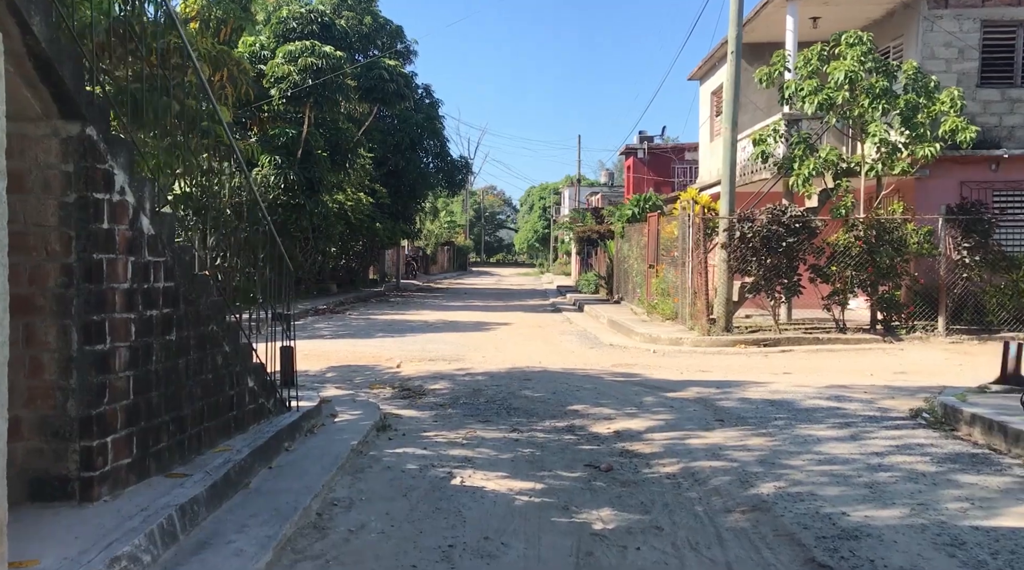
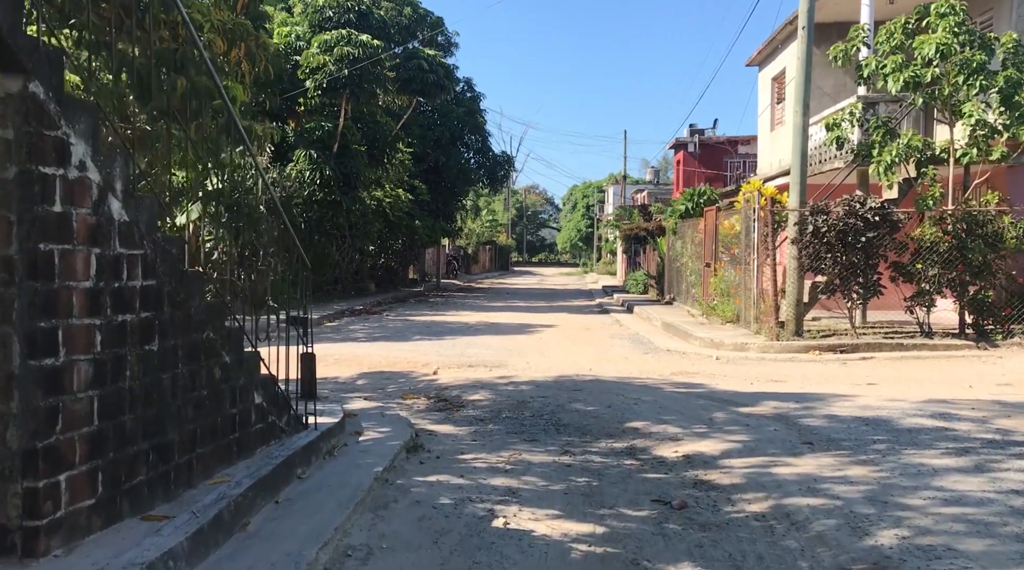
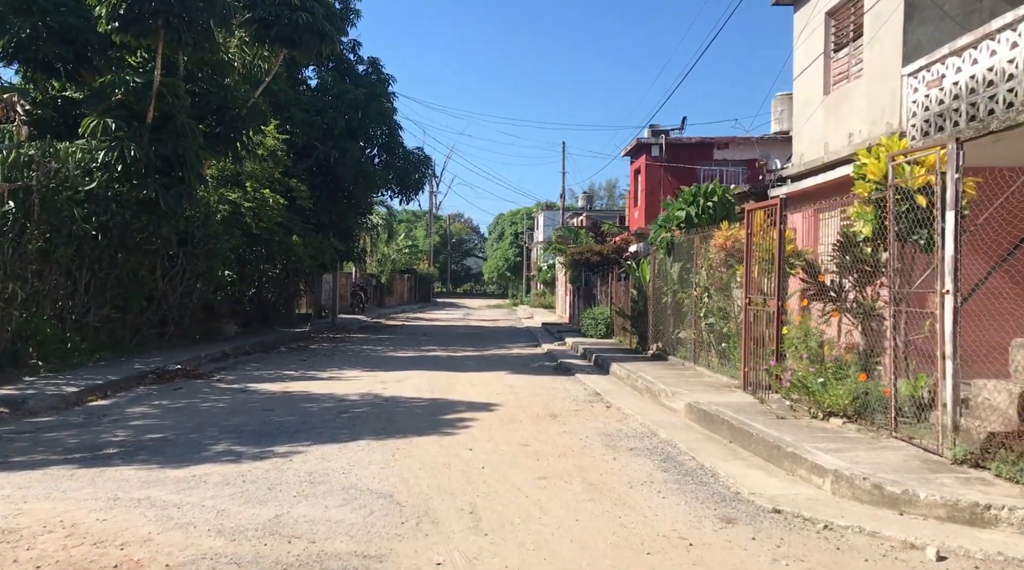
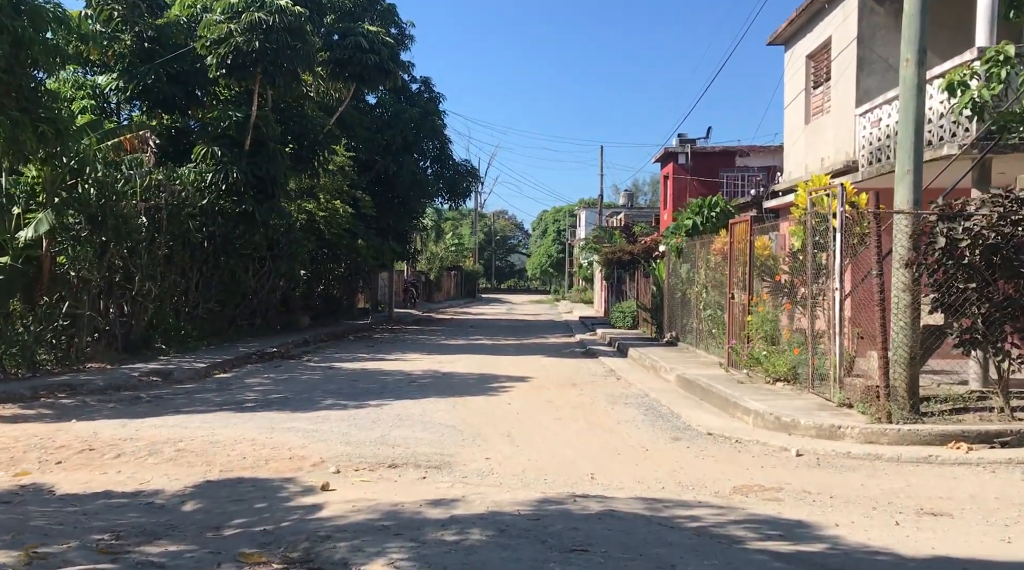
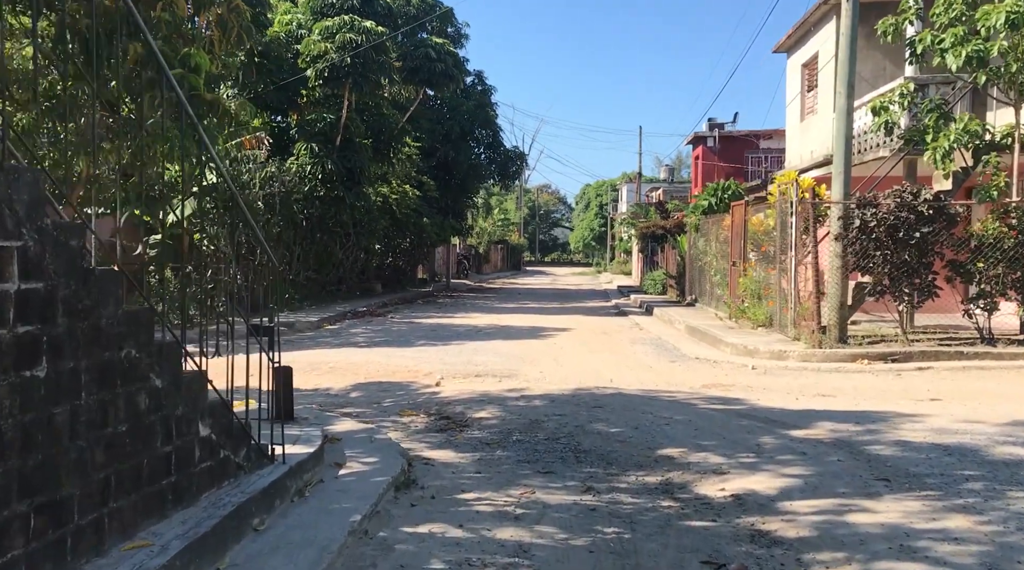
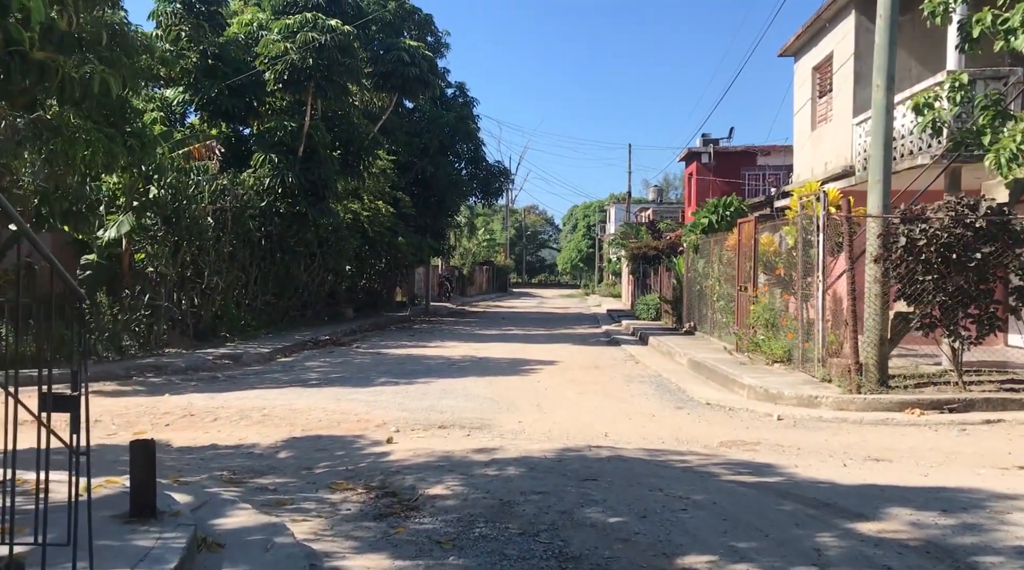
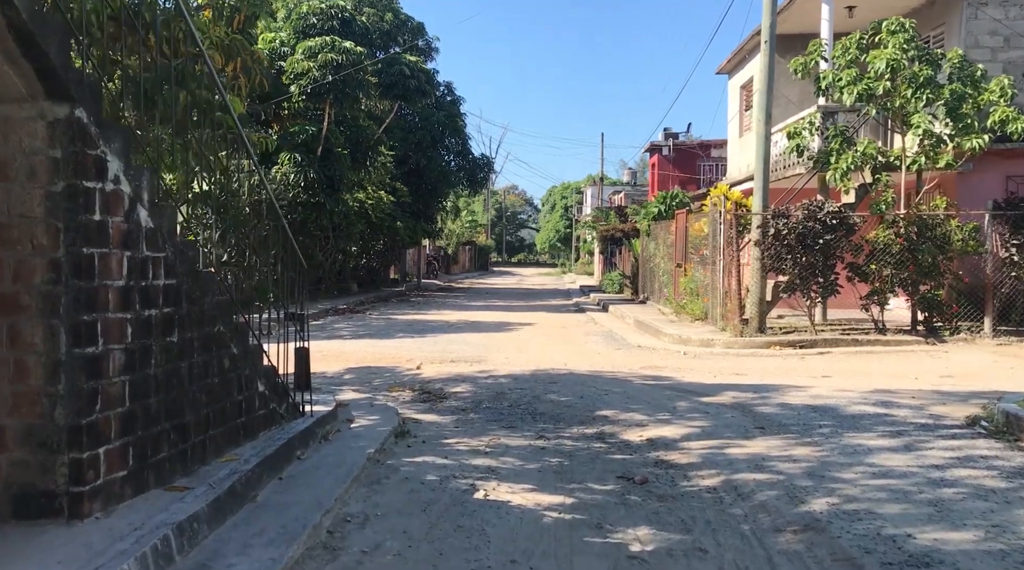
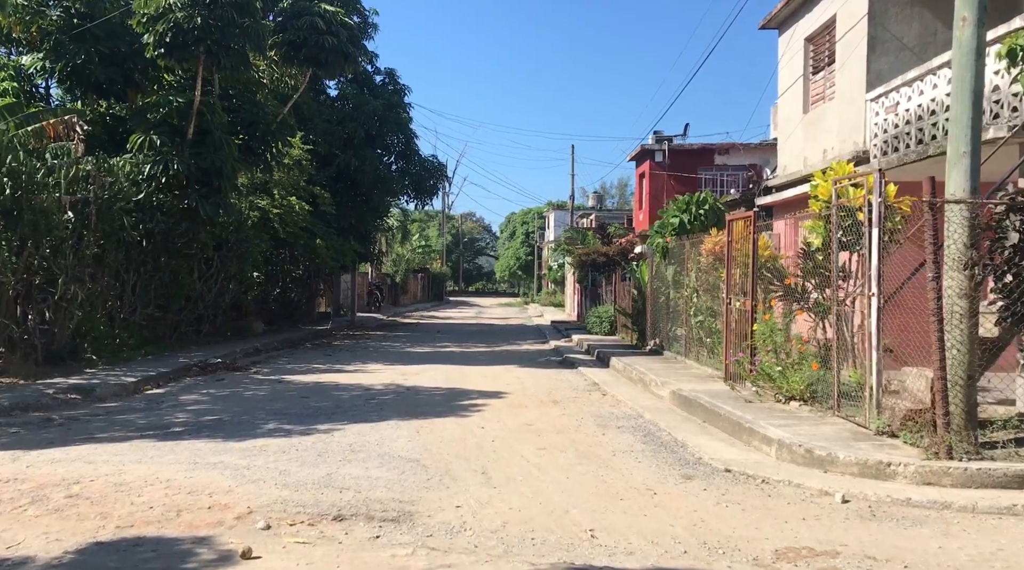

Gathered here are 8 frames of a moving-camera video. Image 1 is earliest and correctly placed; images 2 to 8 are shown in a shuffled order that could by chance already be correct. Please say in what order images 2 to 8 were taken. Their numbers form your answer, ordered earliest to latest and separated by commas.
7, 2, 5, 6, 4, 8, 3
